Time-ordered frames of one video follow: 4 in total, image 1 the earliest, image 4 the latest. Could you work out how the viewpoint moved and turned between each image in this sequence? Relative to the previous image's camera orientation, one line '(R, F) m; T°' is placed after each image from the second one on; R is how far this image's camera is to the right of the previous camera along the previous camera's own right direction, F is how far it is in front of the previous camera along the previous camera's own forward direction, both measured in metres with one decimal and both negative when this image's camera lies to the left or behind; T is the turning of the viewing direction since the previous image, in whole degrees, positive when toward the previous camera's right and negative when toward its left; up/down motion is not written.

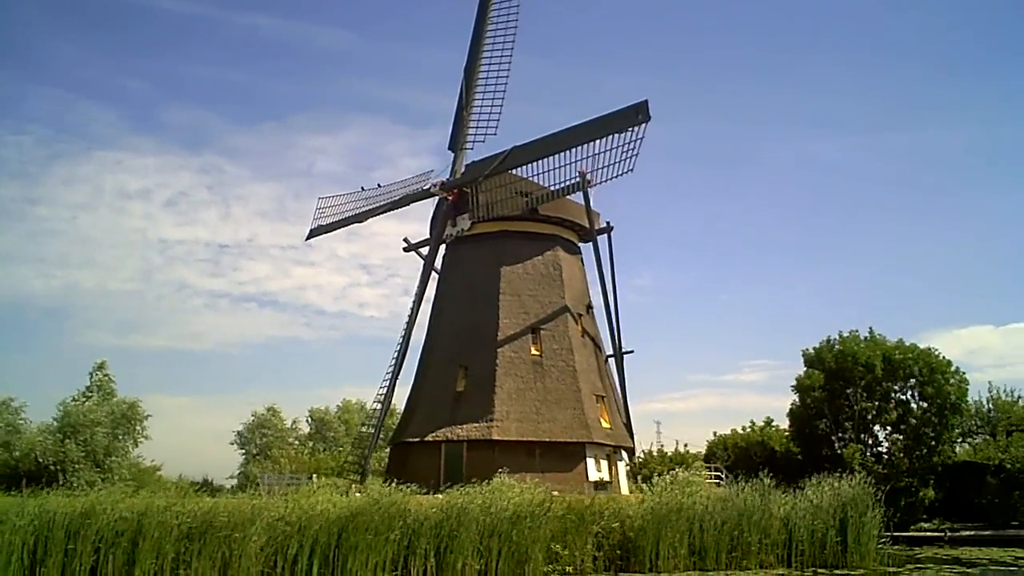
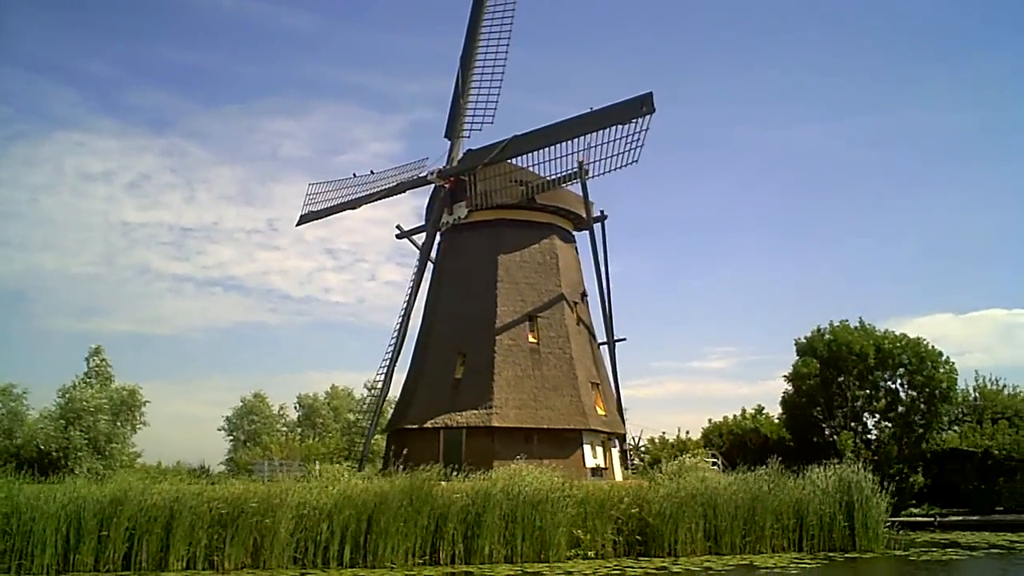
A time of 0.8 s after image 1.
(-0.6, -0.2) m; +2°
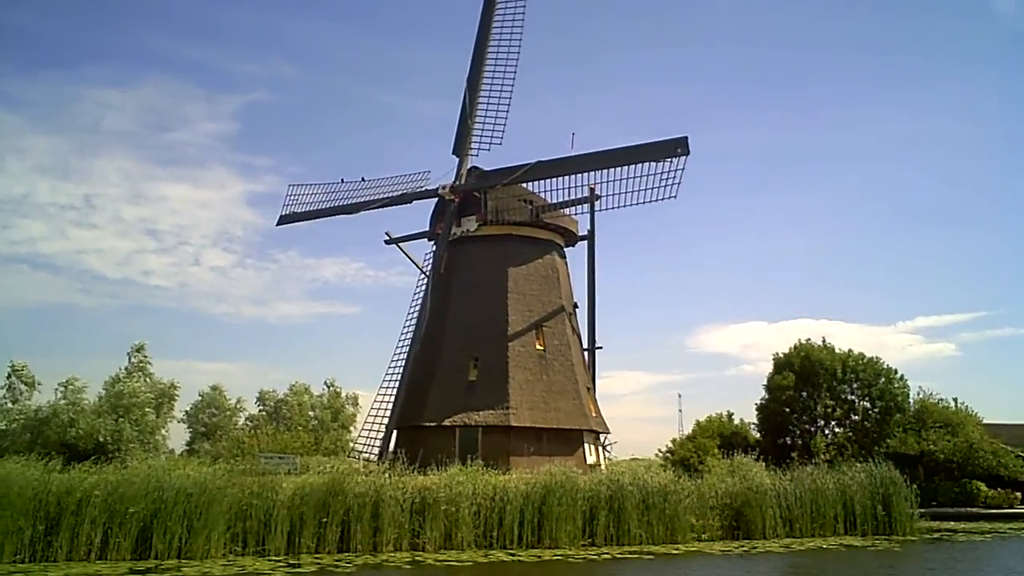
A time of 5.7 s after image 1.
(-4.0, -1.4) m; +9°
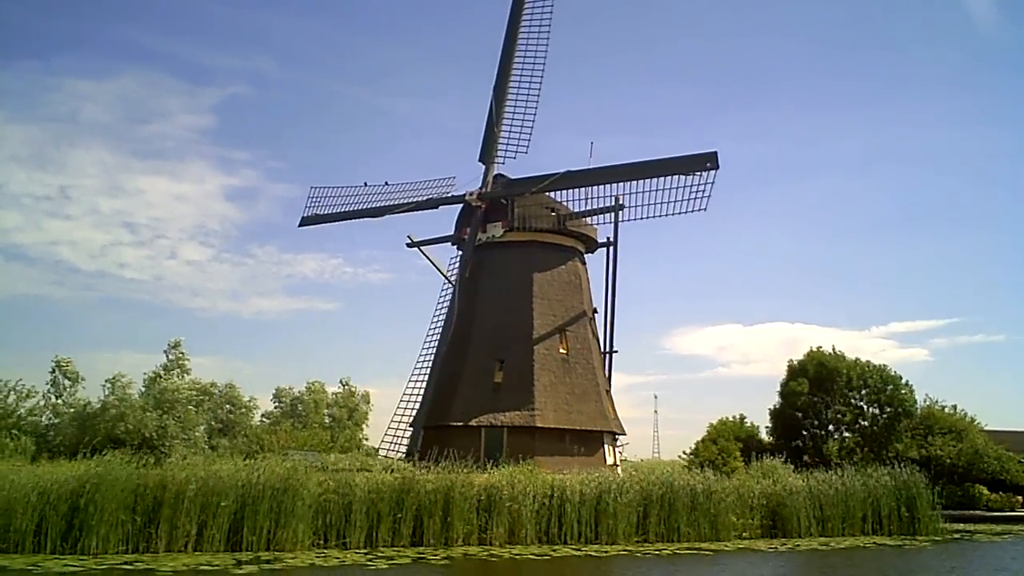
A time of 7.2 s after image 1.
(-1.1, -0.7) m; +1°
